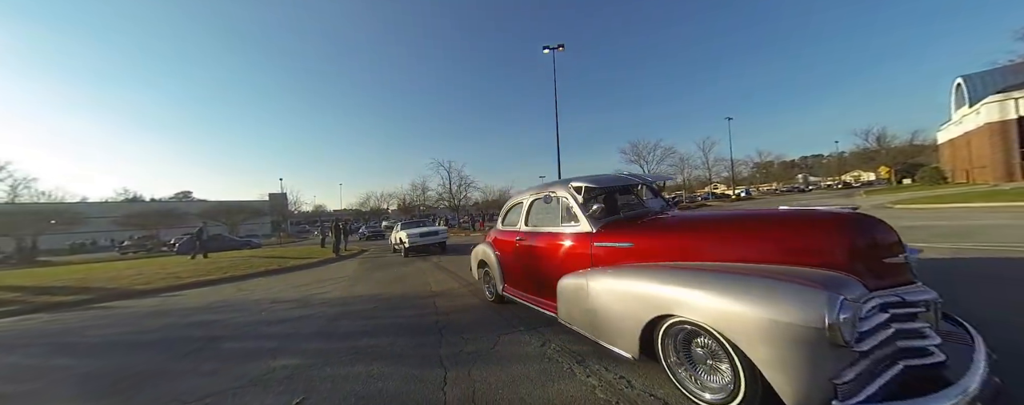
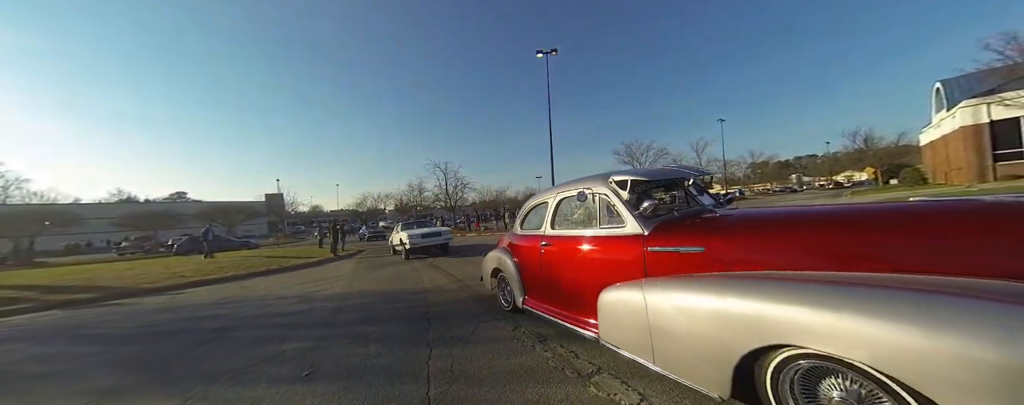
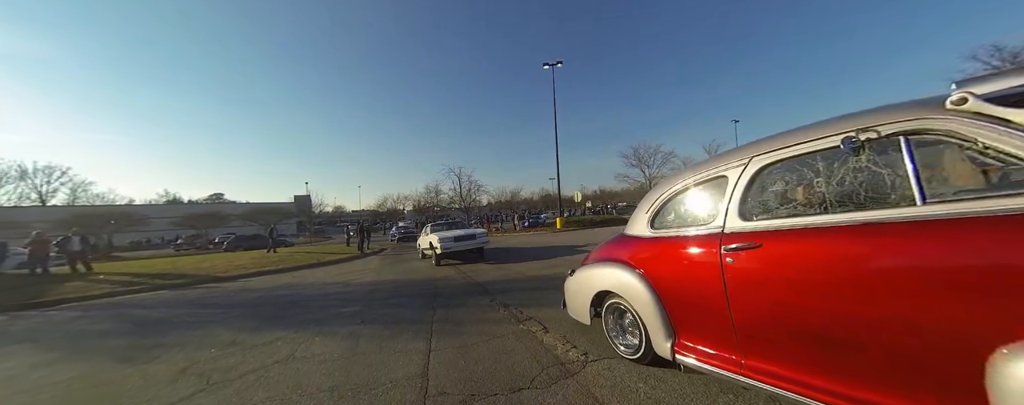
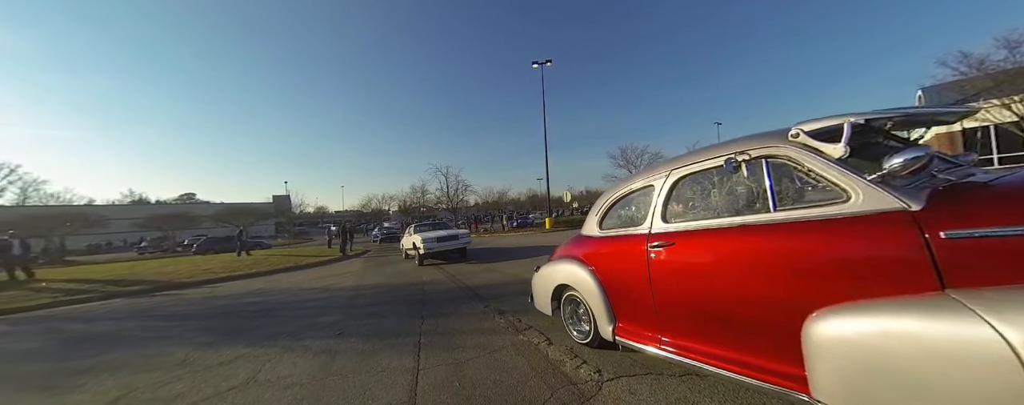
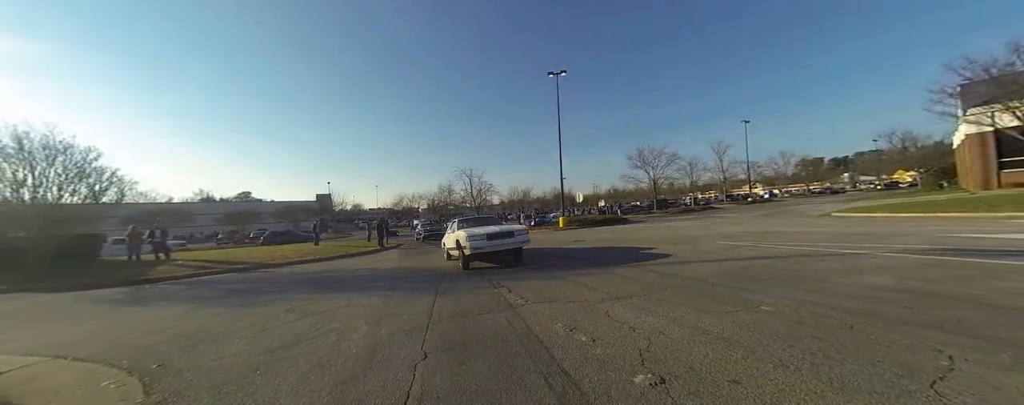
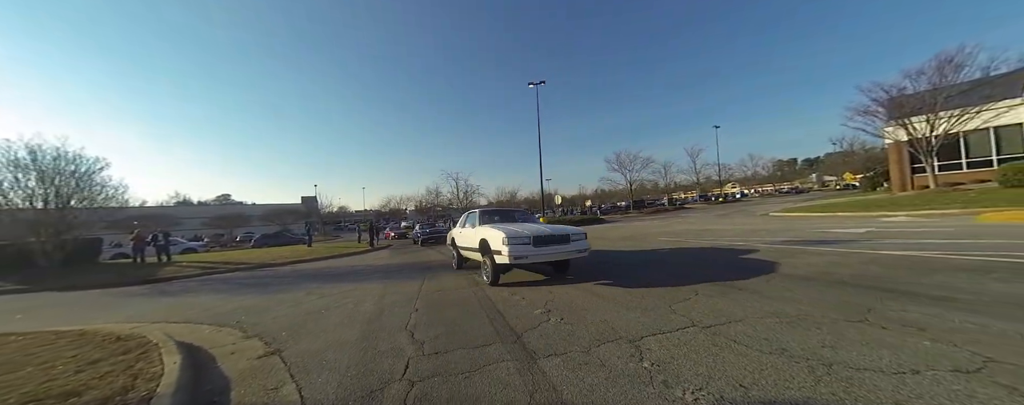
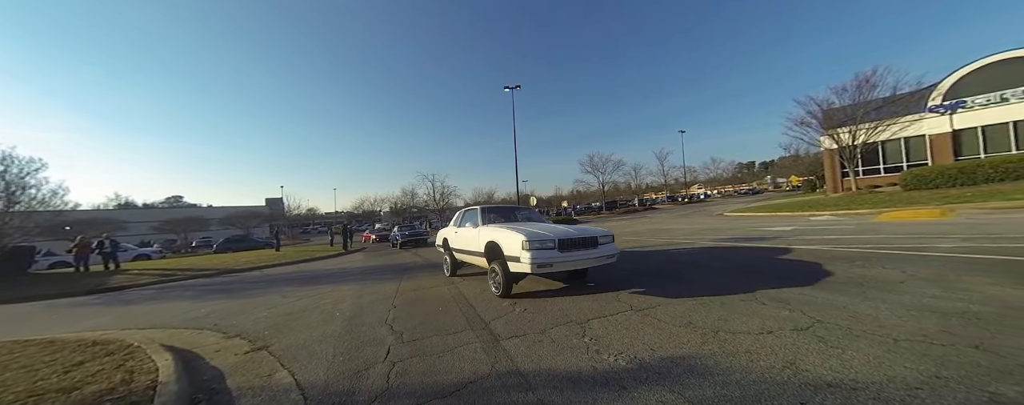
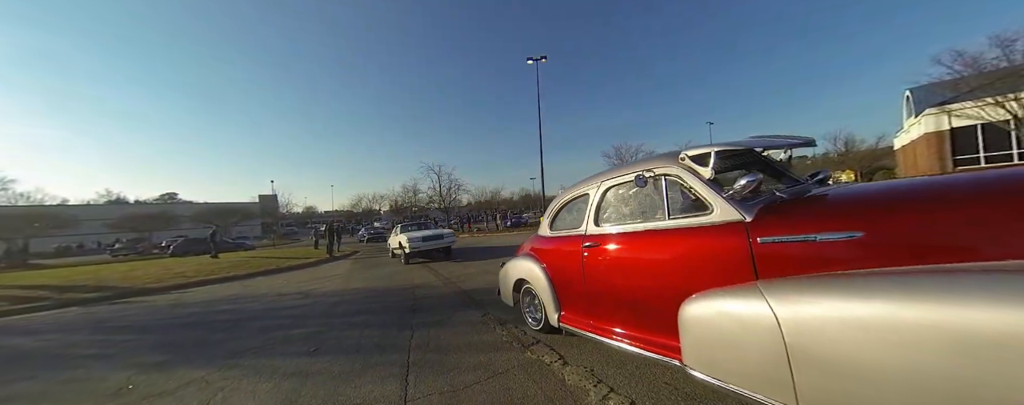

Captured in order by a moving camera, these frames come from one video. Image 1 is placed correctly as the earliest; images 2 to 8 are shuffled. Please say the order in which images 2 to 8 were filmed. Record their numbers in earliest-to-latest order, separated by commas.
2, 8, 4, 3, 5, 6, 7
